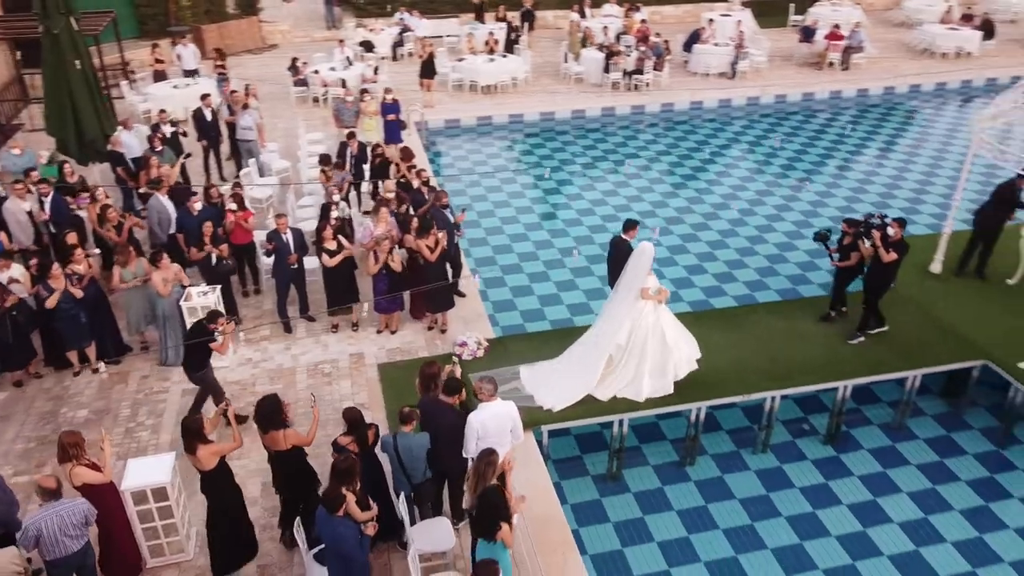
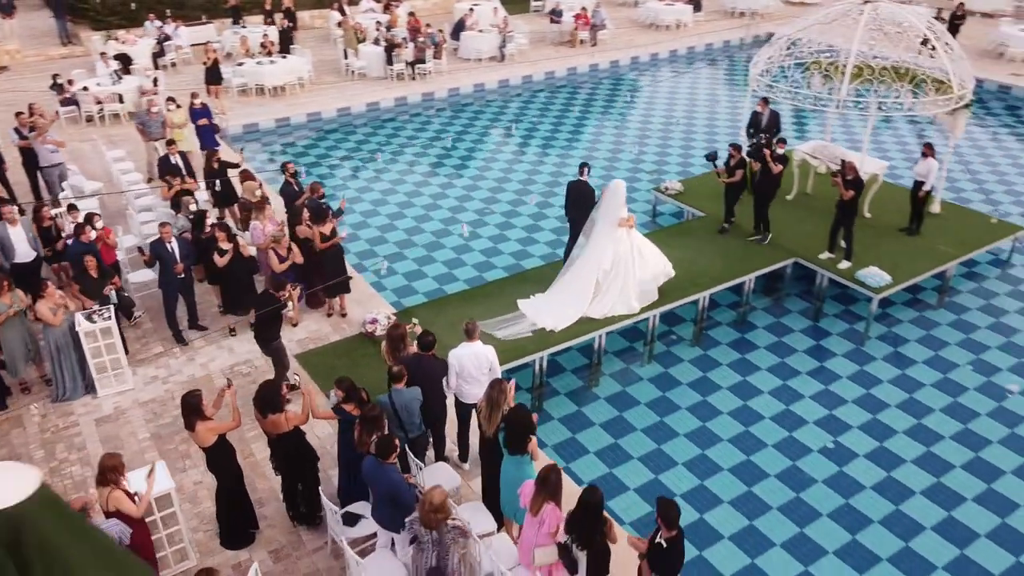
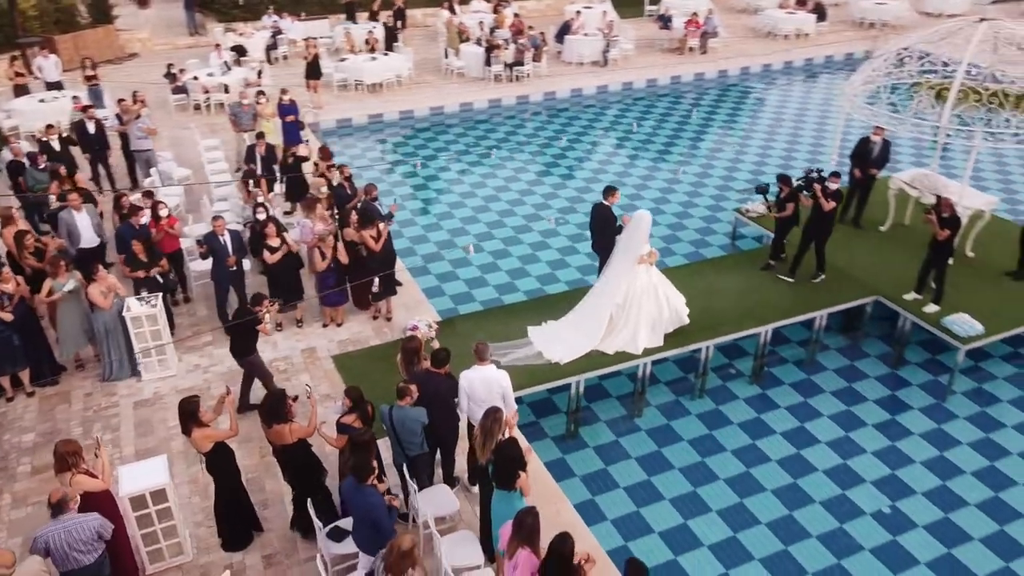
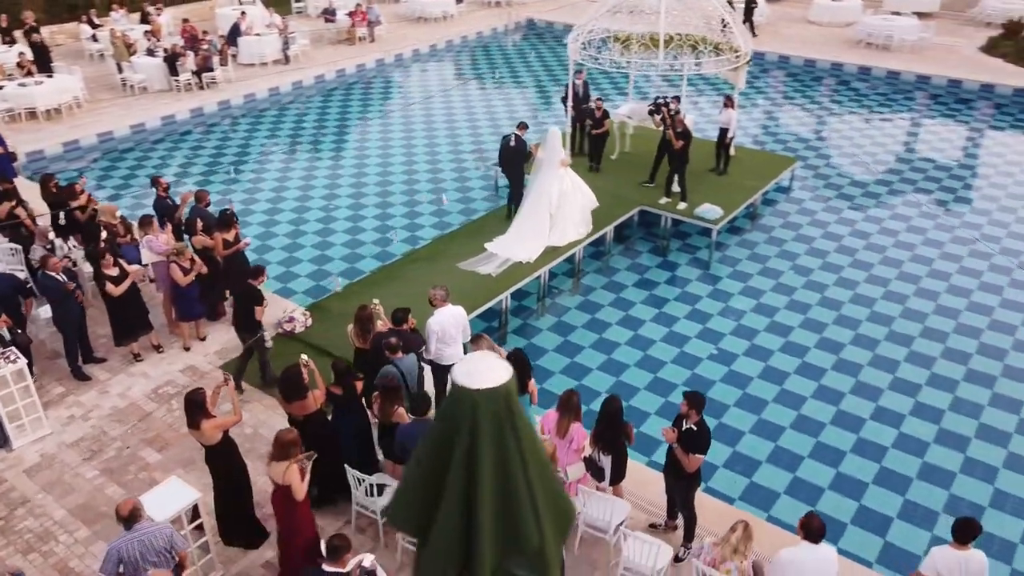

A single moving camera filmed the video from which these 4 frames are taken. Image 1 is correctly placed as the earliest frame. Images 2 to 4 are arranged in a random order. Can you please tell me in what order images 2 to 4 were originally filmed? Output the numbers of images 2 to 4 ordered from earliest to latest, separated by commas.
3, 2, 4
